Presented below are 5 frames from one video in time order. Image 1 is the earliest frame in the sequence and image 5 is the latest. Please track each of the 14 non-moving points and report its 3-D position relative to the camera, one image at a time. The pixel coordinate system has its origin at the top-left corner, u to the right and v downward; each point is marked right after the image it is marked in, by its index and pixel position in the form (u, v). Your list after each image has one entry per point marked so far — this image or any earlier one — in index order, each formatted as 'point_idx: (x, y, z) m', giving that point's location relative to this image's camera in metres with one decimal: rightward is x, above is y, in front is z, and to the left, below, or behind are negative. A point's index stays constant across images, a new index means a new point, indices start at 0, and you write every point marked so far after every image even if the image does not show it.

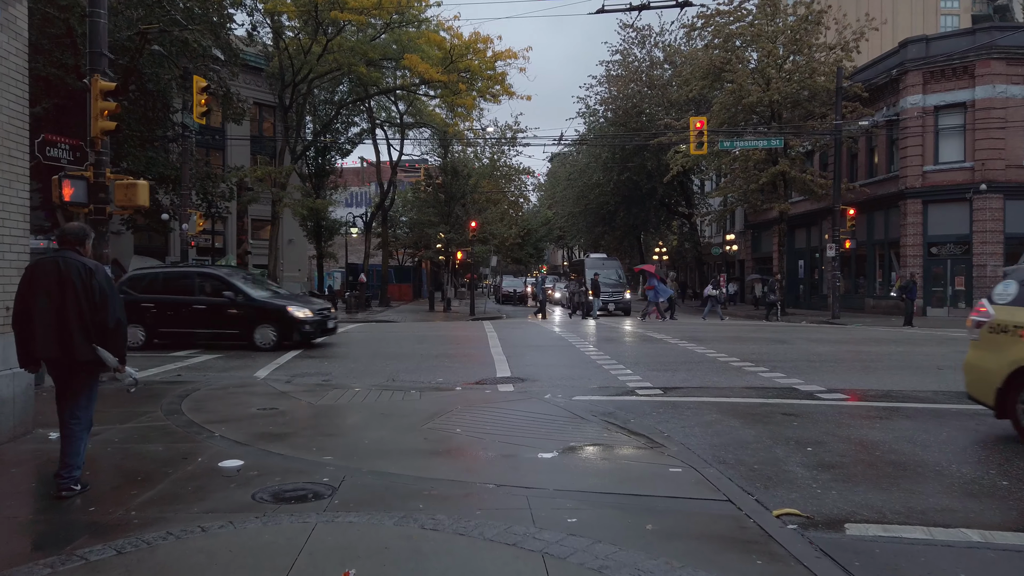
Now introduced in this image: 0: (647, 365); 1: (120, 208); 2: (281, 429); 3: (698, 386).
0: (+1.9, -1.1, +10.9) m
1: (-4.9, +1.0, +9.5) m
2: (-1.9, -1.2, +6.3) m
3: (+2.1, -1.1, +8.7) m
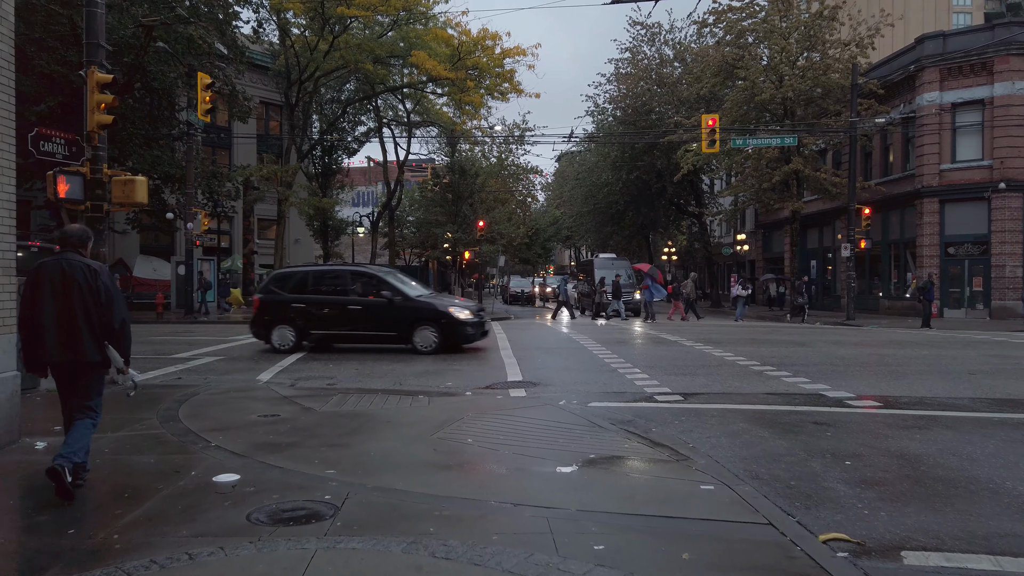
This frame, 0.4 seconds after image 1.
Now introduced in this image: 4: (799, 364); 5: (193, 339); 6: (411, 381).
0: (+2.1, -1.1, +10.5) m
1: (-4.8, +1.0, +9.2) m
2: (-1.8, -1.2, +5.9) m
3: (+2.3, -1.1, +8.3) m
4: (+4.0, -1.0, +10.6) m
5: (-6.5, -1.0, +15.6) m
6: (-1.3, -1.2, +9.8) m
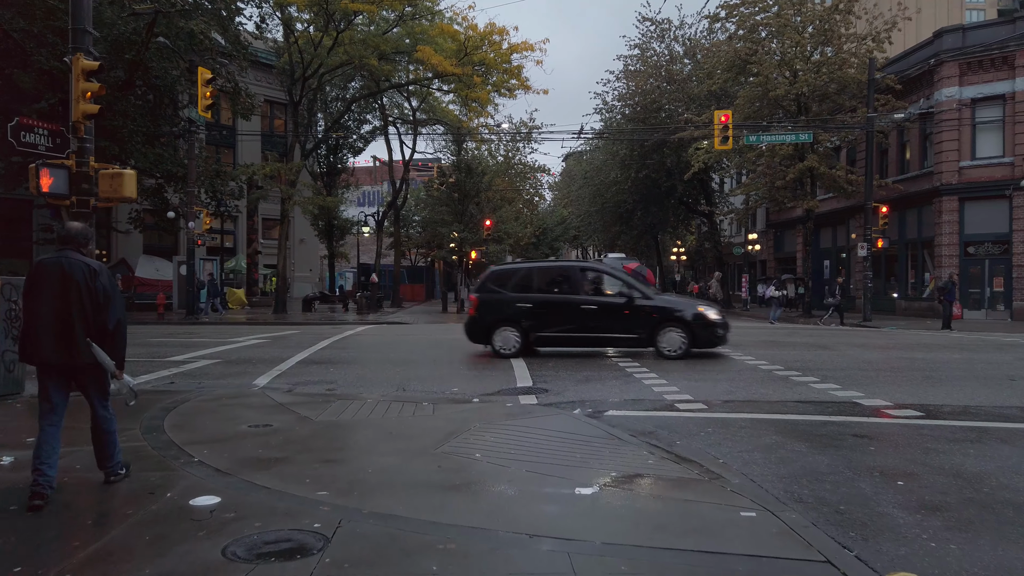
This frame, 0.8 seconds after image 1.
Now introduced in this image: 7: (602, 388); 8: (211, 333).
0: (+2.2, -1.1, +10.0) m
1: (-4.7, +1.0, +8.7) m
2: (-1.7, -1.2, +5.4) m
3: (+2.4, -1.1, +7.8) m
4: (+4.1, -1.0, +10.0) m
5: (-6.3, -1.0, +15.1) m
6: (-1.2, -1.2, +9.3) m
7: (+1.0, -1.1, +8.7) m
8: (-7.3, -1.1, +18.6) m
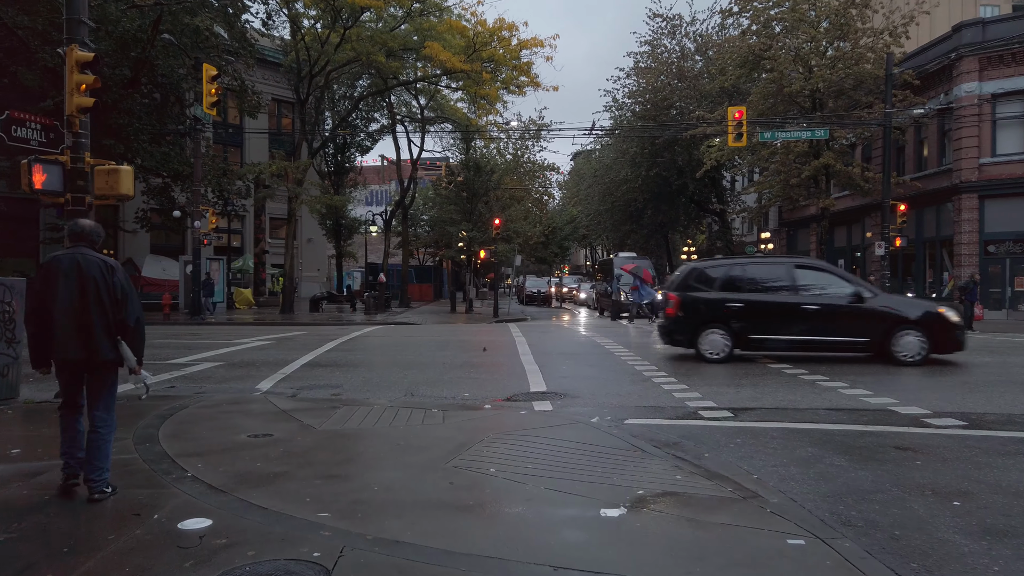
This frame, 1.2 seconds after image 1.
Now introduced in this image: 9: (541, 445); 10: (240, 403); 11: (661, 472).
0: (+2.4, -1.1, +9.6) m
1: (-4.5, +1.0, +8.4) m
2: (-1.6, -1.2, +5.0) m
3: (+2.5, -1.1, +7.4) m
4: (+4.3, -1.1, +9.6) m
5: (-6.1, -1.0, +14.7) m
6: (-1.0, -1.2, +8.9) m
7: (+1.2, -1.1, +8.3) m
8: (-7.1, -1.1, +18.2) m
9: (+0.2, -1.2, +5.6) m
10: (-2.8, -1.2, +7.9) m
11: (+1.0, -1.2, +5.1) m
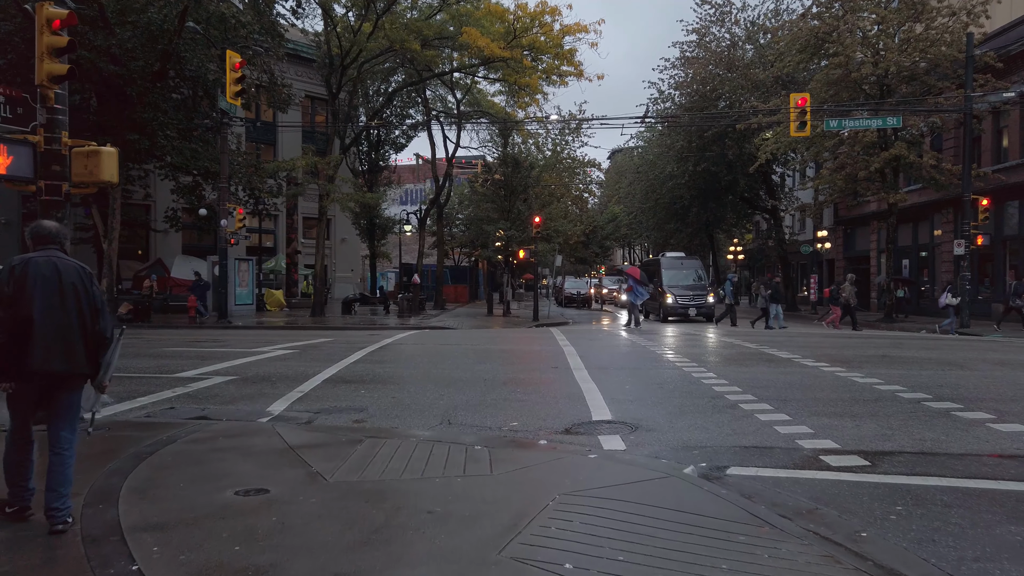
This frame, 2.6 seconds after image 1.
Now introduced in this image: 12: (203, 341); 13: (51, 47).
0: (+3.0, -1.2, +7.9) m
1: (-4.0, +0.9, +7.0) m
2: (-1.2, -1.2, +3.6) m
3: (+3.0, -1.2, +5.7) m
4: (+4.9, -1.1, +7.8) m
5: (-5.3, -1.1, +13.5) m
6: (-0.5, -1.3, +7.4) m
7: (+1.7, -1.2, +6.6) m
8: (-6.1, -1.2, +17.0) m
9: (+0.6, -1.2, +4.1) m
10: (-2.3, -1.2, +6.4) m
11: (+1.4, -1.3, +3.5) m
12: (-6.6, -1.1, +16.2) m
13: (-4.0, +2.1, +6.7) m
